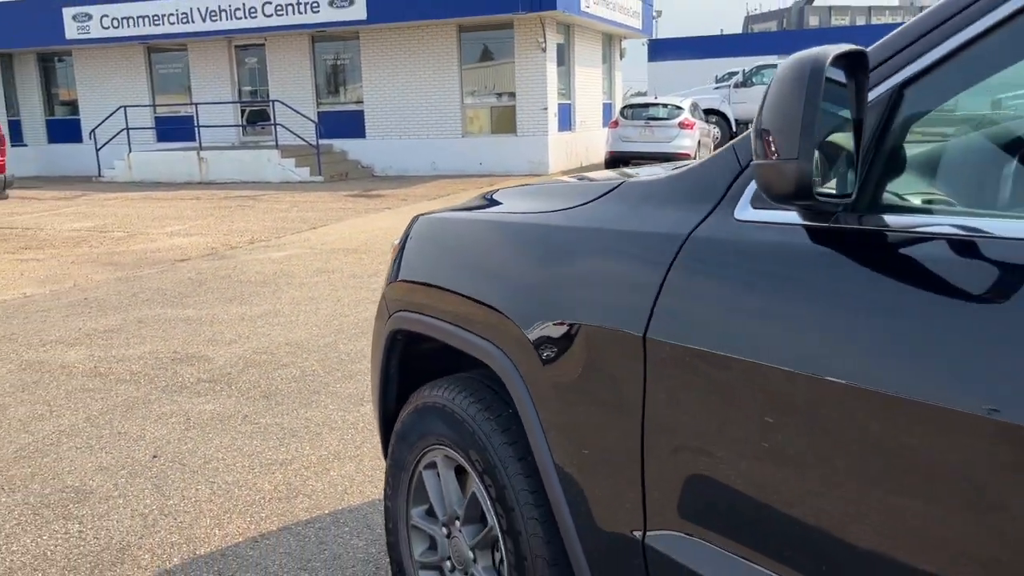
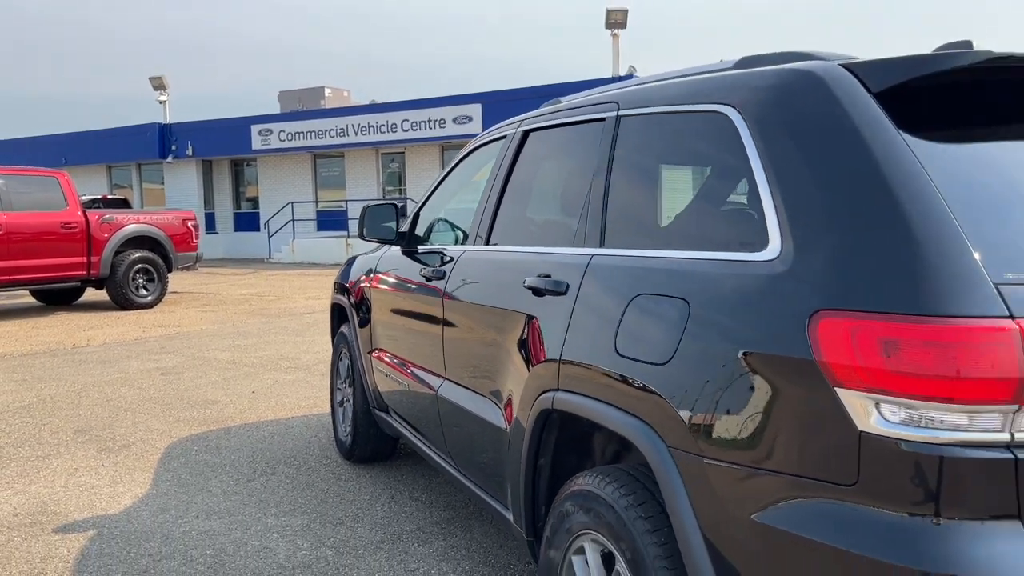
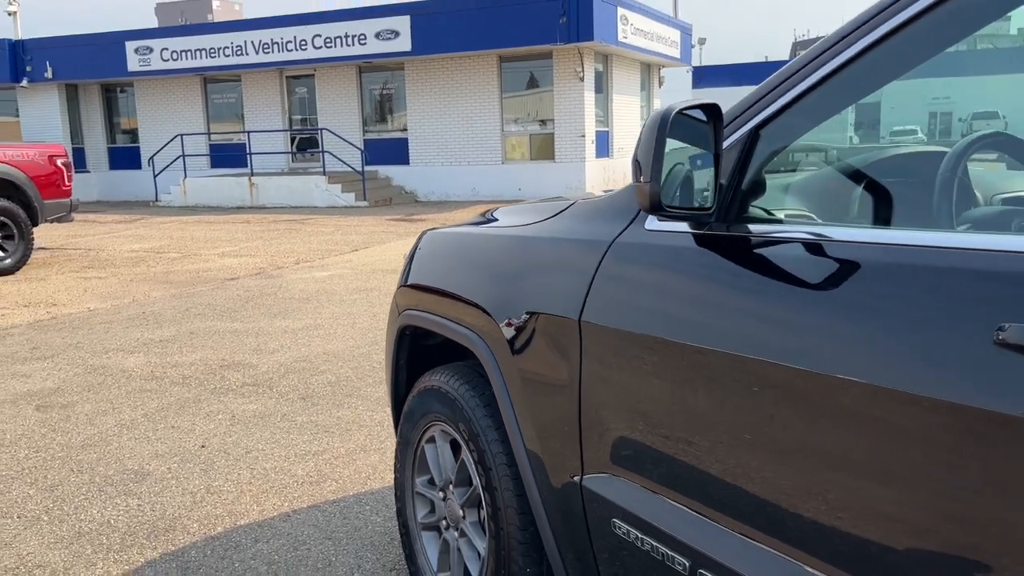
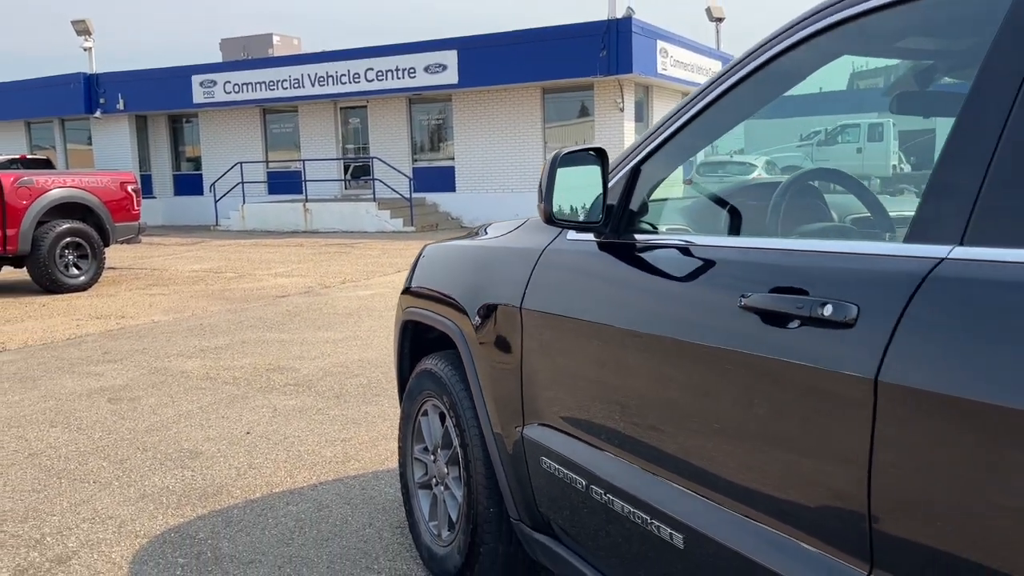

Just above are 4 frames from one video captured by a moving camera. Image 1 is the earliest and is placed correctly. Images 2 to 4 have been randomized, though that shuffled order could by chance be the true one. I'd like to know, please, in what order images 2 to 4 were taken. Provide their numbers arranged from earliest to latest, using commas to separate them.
3, 4, 2
